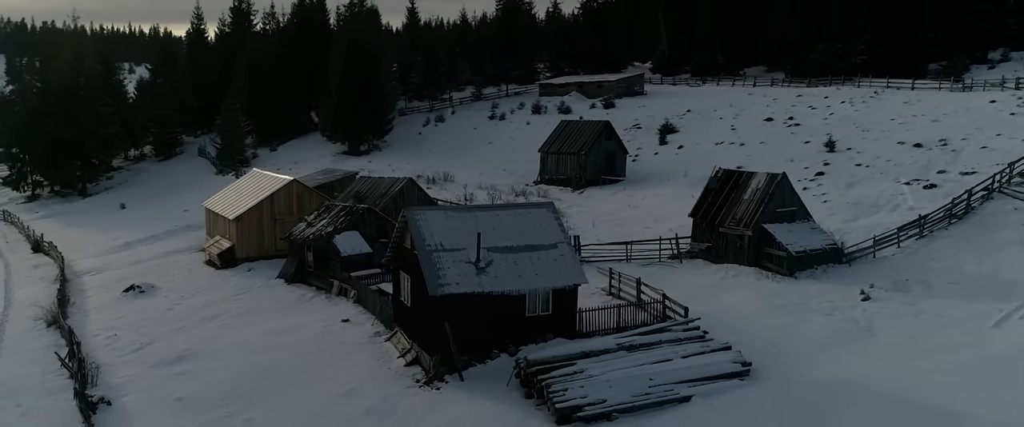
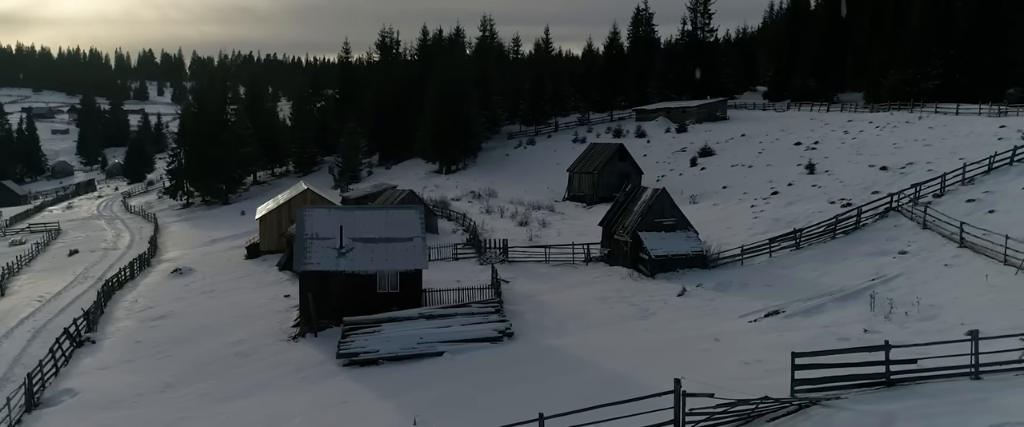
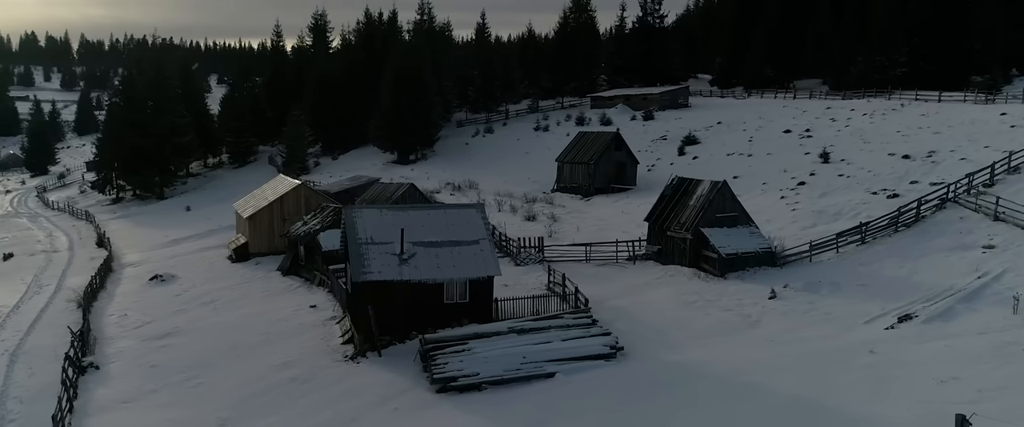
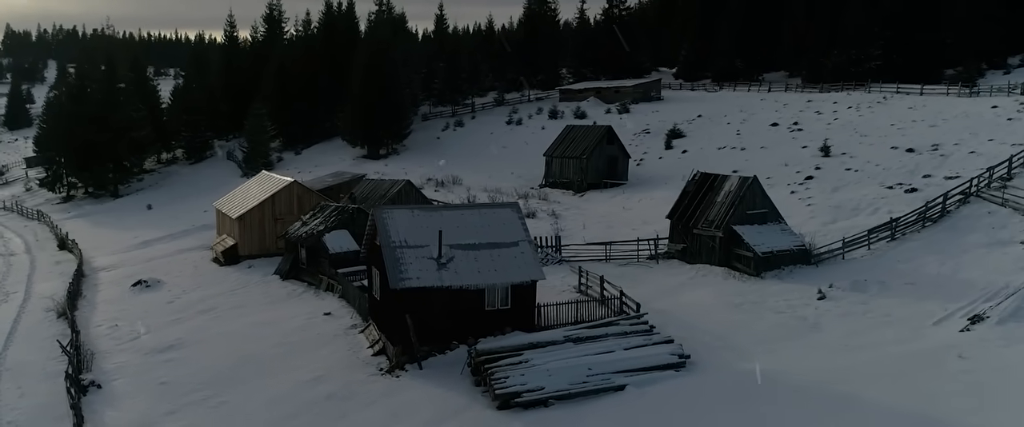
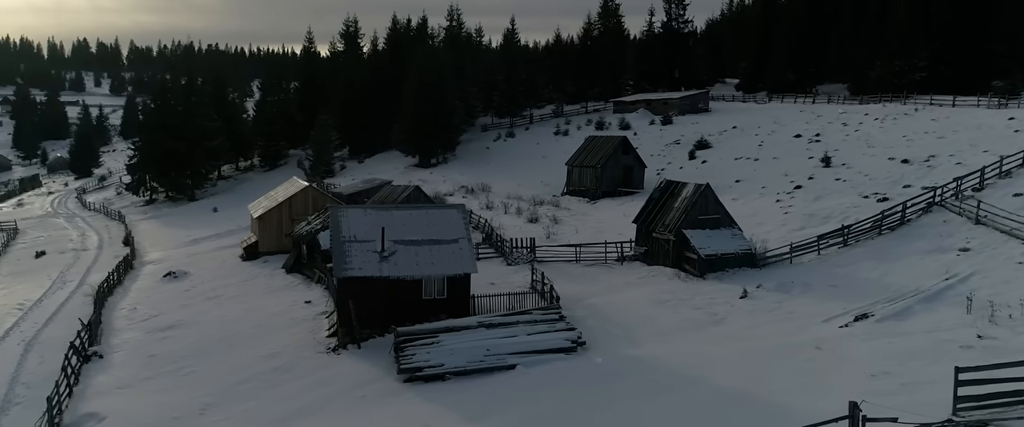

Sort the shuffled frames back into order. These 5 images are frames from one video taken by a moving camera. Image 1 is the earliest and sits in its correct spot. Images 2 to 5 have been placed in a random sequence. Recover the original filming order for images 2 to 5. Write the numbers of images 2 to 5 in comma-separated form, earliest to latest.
4, 3, 5, 2
